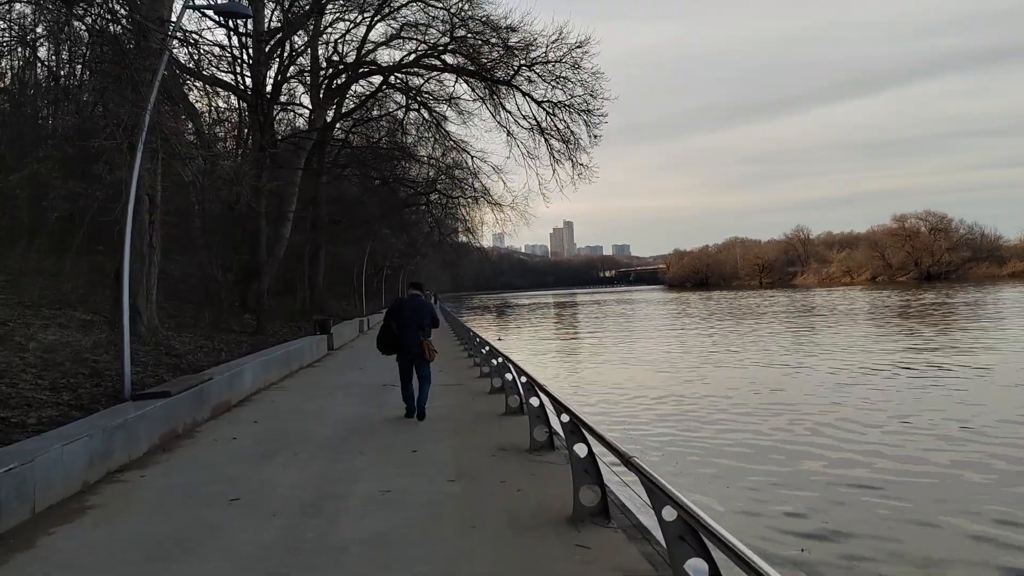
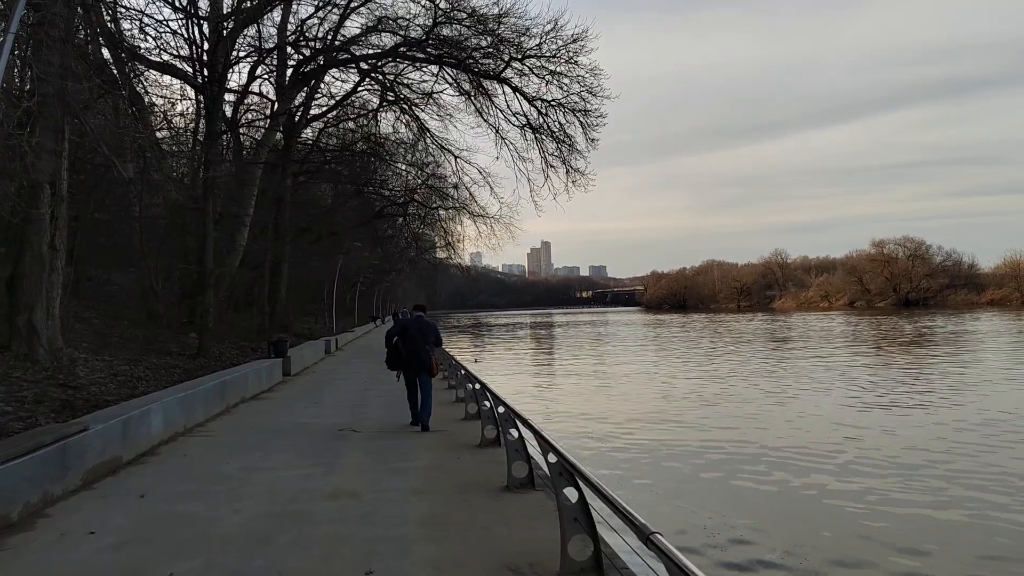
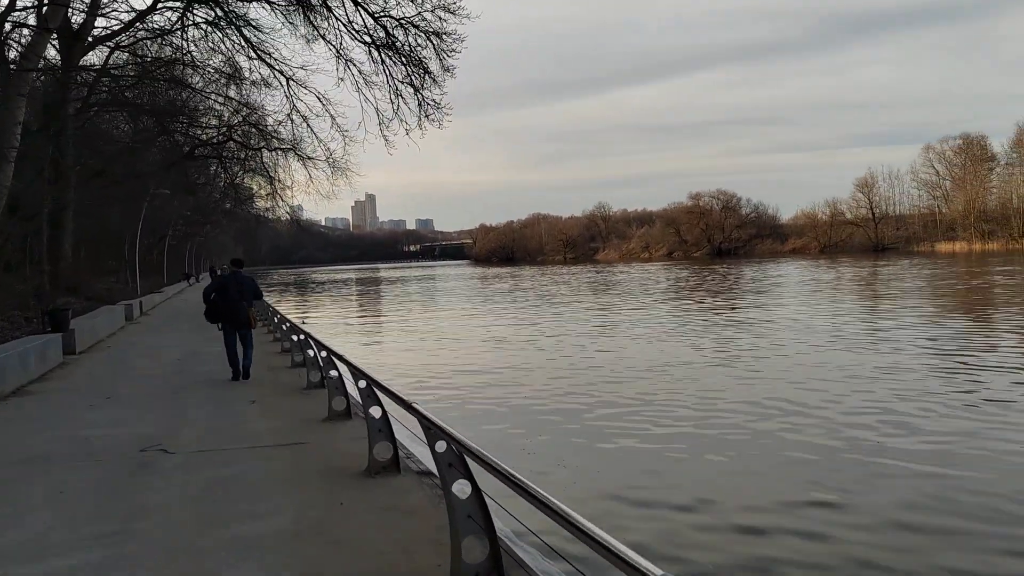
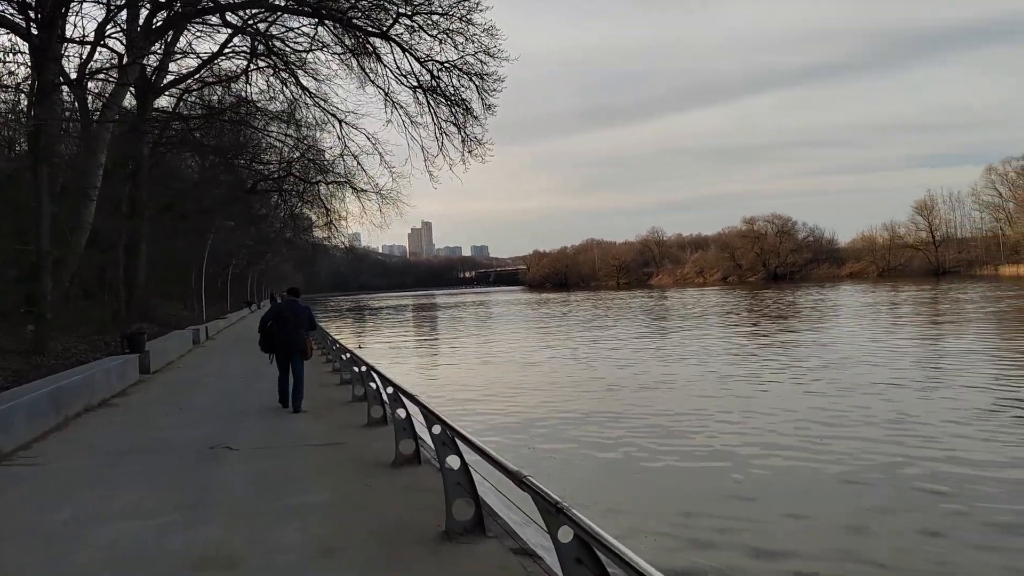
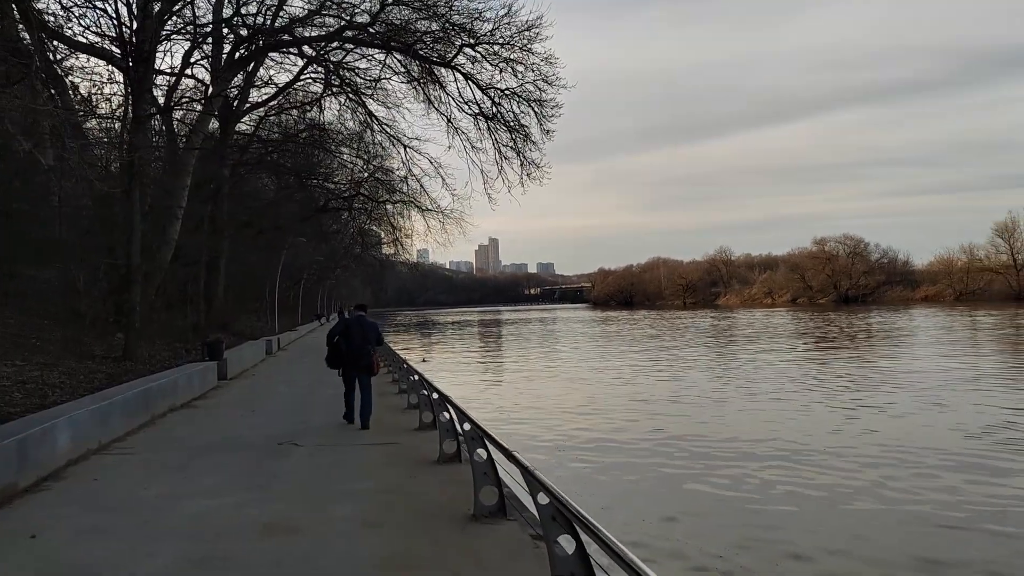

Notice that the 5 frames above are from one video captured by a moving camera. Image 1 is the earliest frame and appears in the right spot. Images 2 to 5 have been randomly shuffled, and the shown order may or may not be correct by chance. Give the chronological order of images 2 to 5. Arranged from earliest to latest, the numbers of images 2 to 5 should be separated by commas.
2, 5, 4, 3
